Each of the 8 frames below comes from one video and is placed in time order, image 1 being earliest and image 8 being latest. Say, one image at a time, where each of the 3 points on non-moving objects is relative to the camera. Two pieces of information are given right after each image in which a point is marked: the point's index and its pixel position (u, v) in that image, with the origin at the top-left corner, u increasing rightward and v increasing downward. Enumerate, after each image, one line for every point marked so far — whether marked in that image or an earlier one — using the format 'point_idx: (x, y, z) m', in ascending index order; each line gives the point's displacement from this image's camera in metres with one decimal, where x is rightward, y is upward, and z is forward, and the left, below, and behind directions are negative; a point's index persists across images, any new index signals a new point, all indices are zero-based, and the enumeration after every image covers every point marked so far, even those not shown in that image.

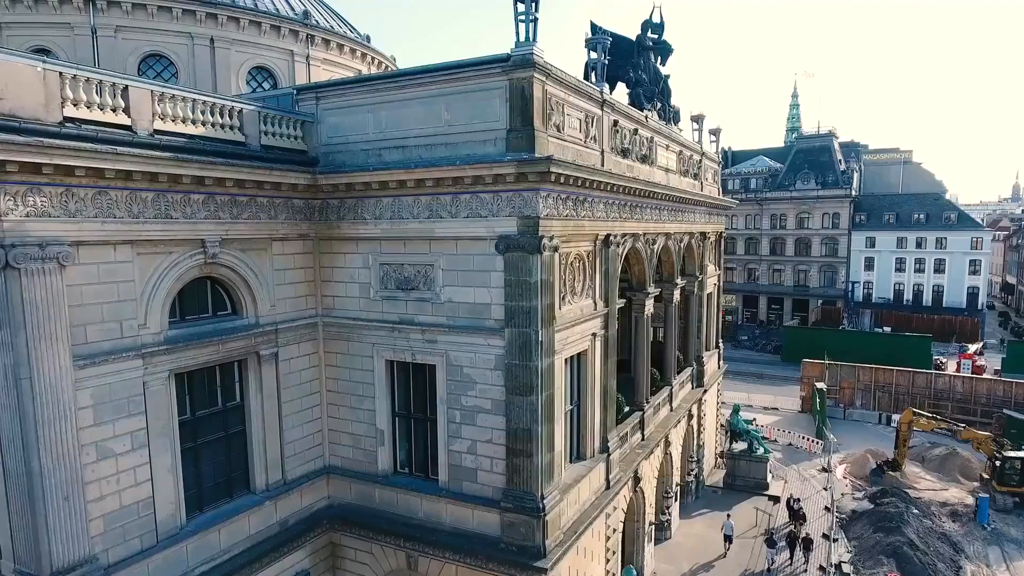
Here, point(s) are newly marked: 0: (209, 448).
0: (-6.6, -3.5, +14.8) m
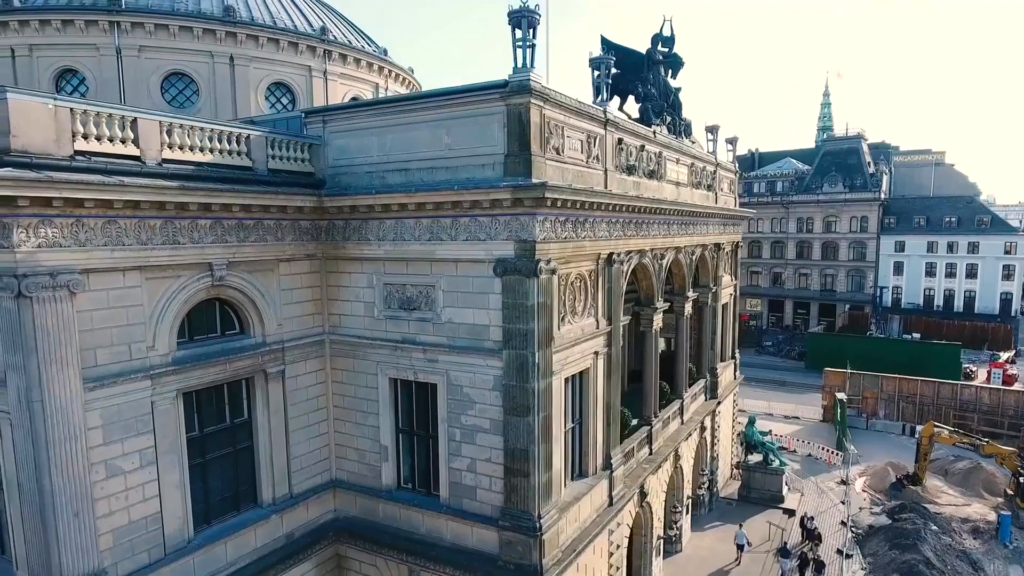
0: (-6.6, -3.9, +15.3) m
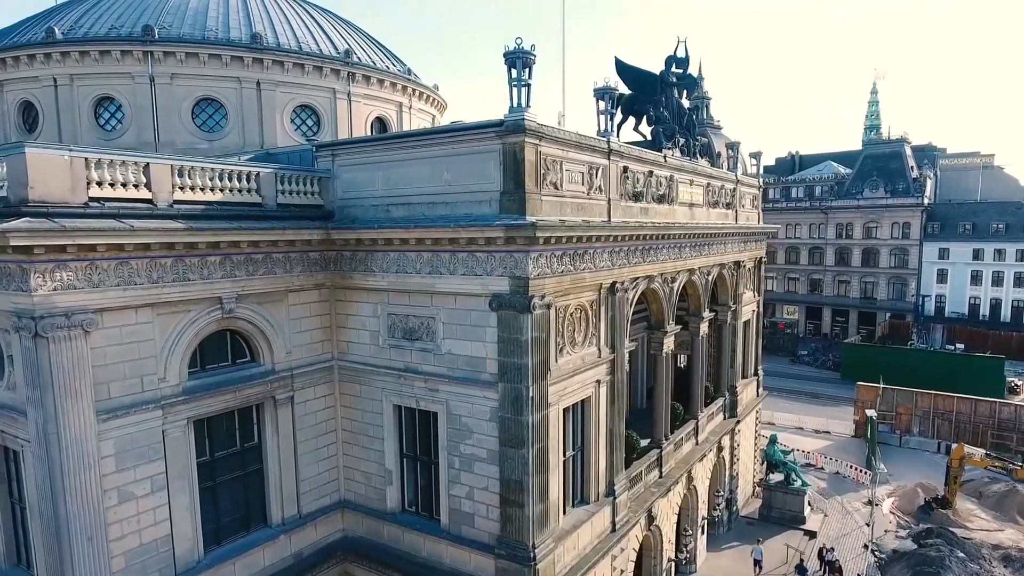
0: (-6.7, -4.7, +16.0) m
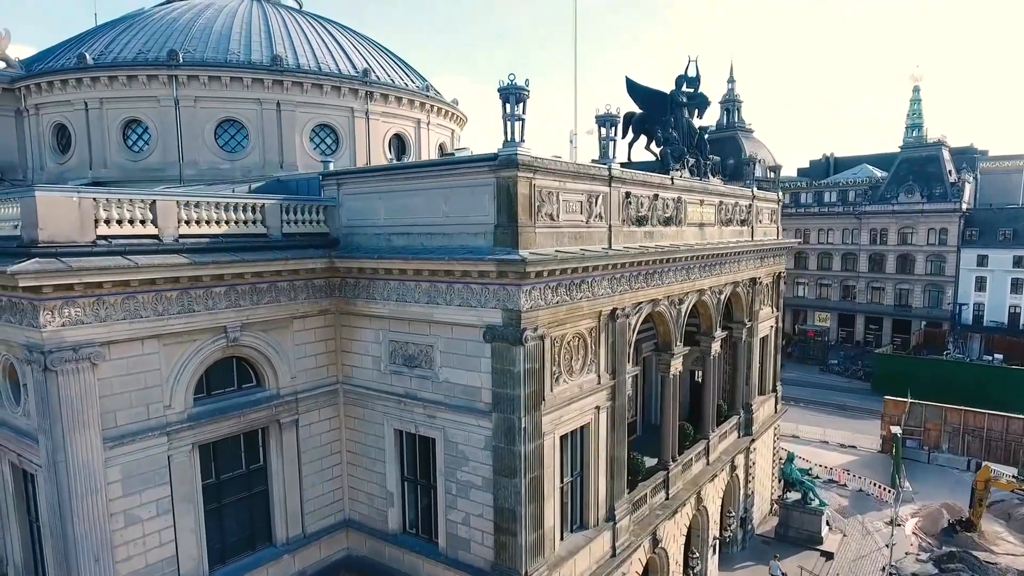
0: (-6.8, -5.3, +16.6) m
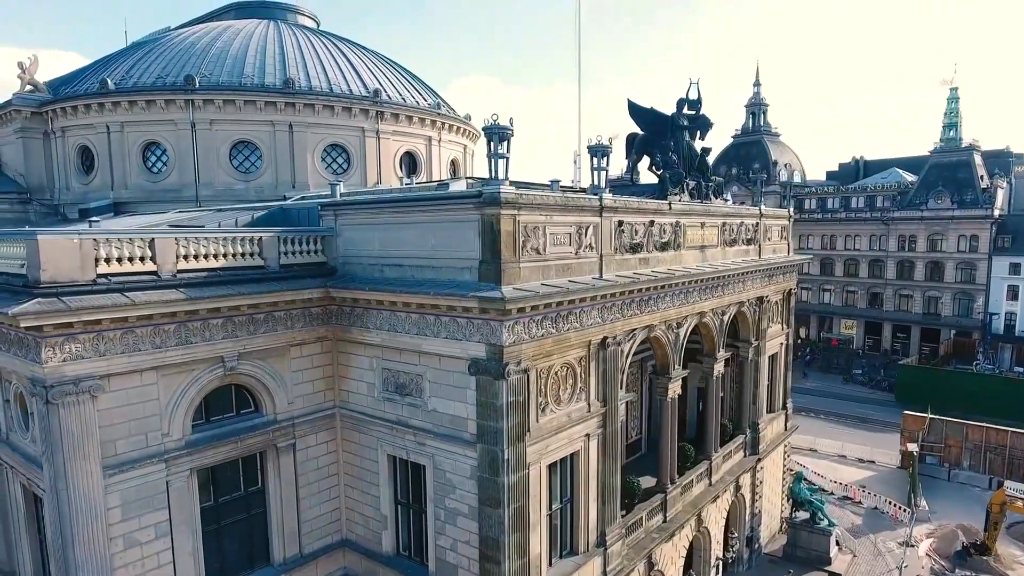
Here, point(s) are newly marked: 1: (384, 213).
0: (-7.1, -6.1, +17.2) m
1: (-3.3, +1.9, +17.3) m
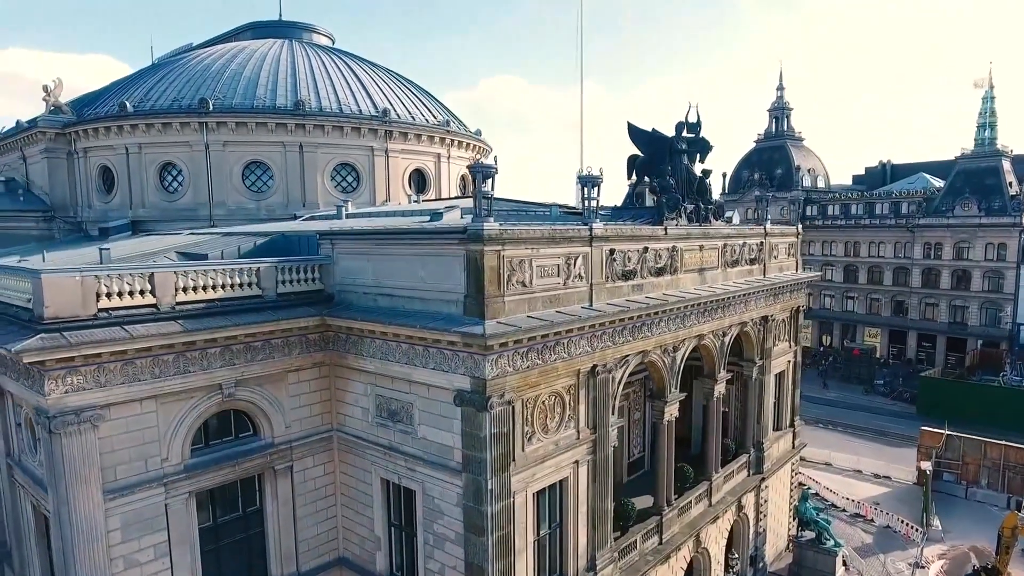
0: (-7.4, -6.8, +17.9) m
1: (-3.5, +1.1, +17.8) m
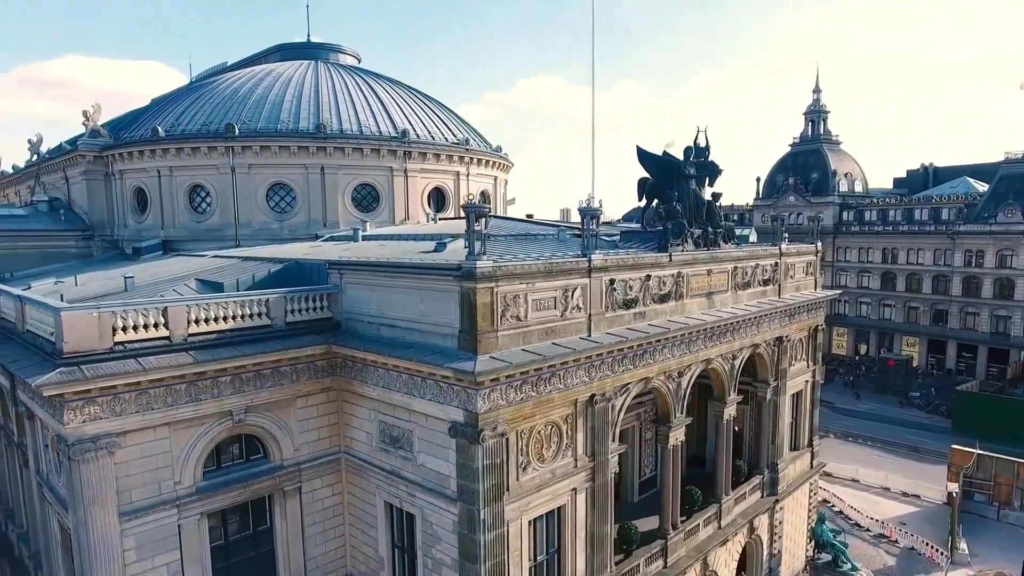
0: (-7.5, -7.6, +18.7) m
1: (-3.6, +0.3, +18.4) m
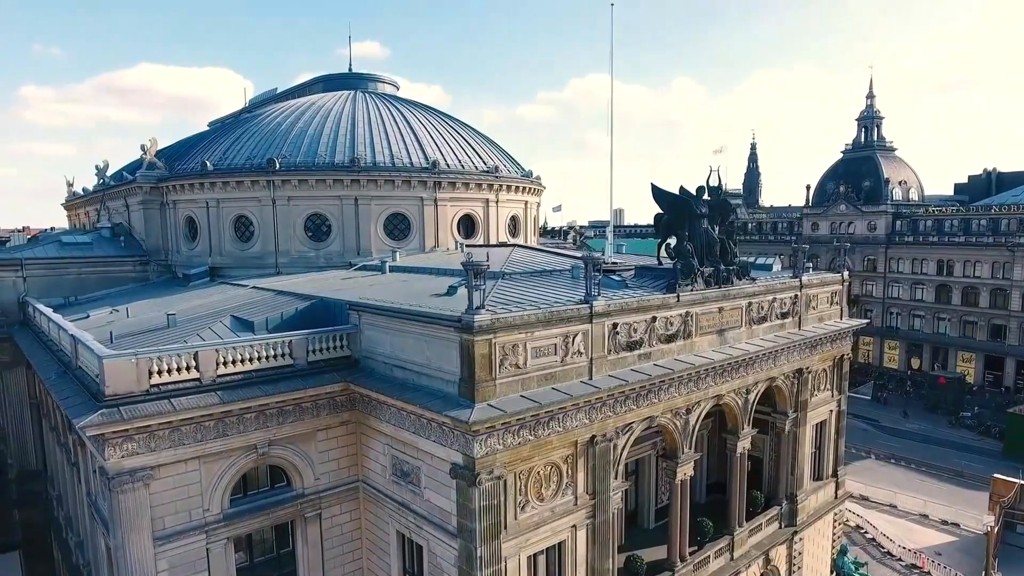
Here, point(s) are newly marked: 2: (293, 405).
0: (-7.4, -8.8, +20.3) m
1: (-3.4, -0.9, +19.7) m
2: (-6.4, -3.4, +19.8) m
